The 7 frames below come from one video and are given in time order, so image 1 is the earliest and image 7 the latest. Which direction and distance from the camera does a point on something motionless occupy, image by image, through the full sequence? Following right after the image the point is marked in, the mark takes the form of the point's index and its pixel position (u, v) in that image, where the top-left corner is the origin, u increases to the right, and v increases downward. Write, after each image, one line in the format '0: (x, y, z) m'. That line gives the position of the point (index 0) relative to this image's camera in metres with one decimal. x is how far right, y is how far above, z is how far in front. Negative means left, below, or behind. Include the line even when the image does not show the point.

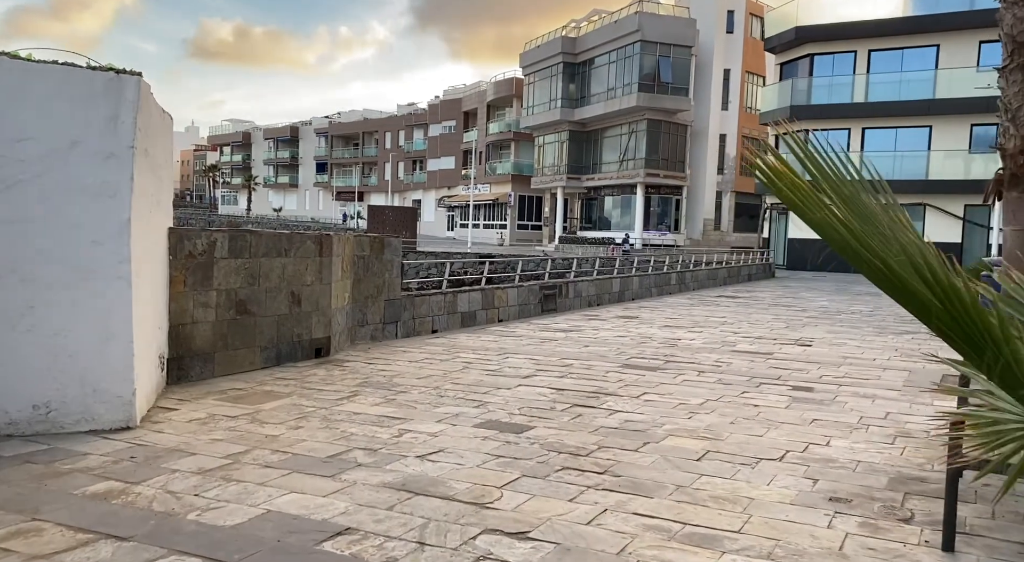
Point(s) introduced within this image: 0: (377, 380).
0: (-1.5, -1.1, +9.5) m
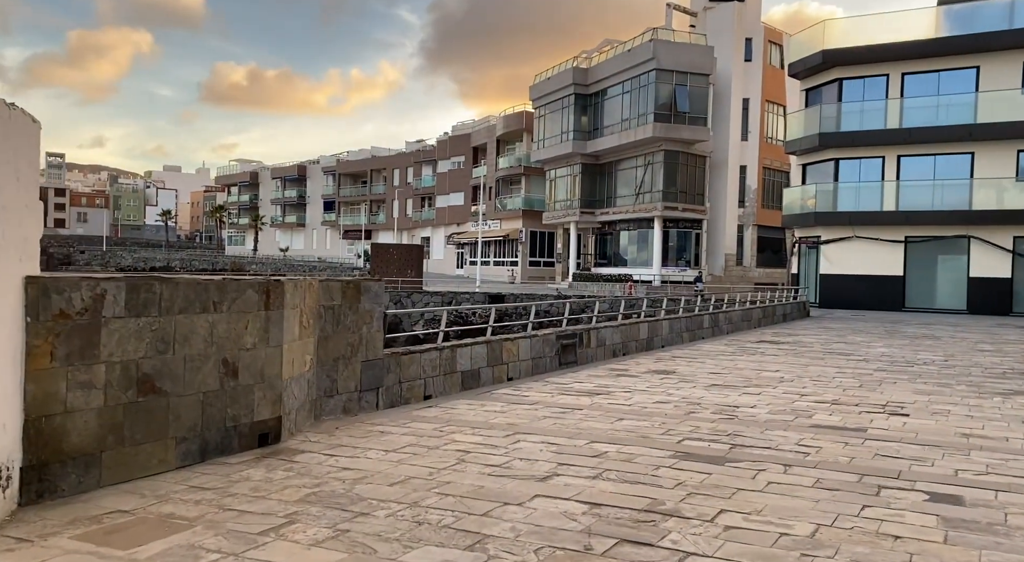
0: (-1.4, -1.6, +6.6) m
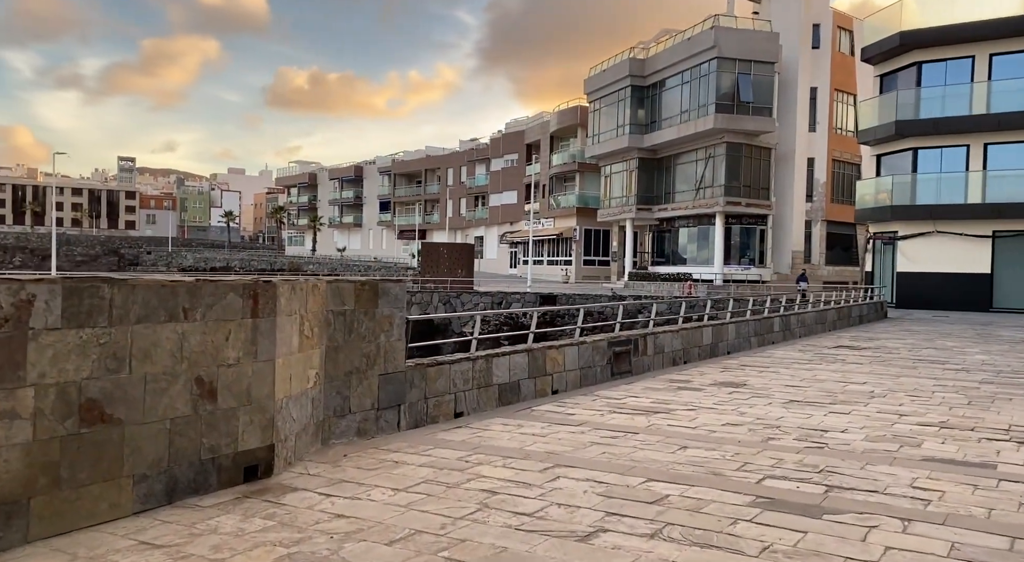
0: (-1.2, -1.7, +5.2) m
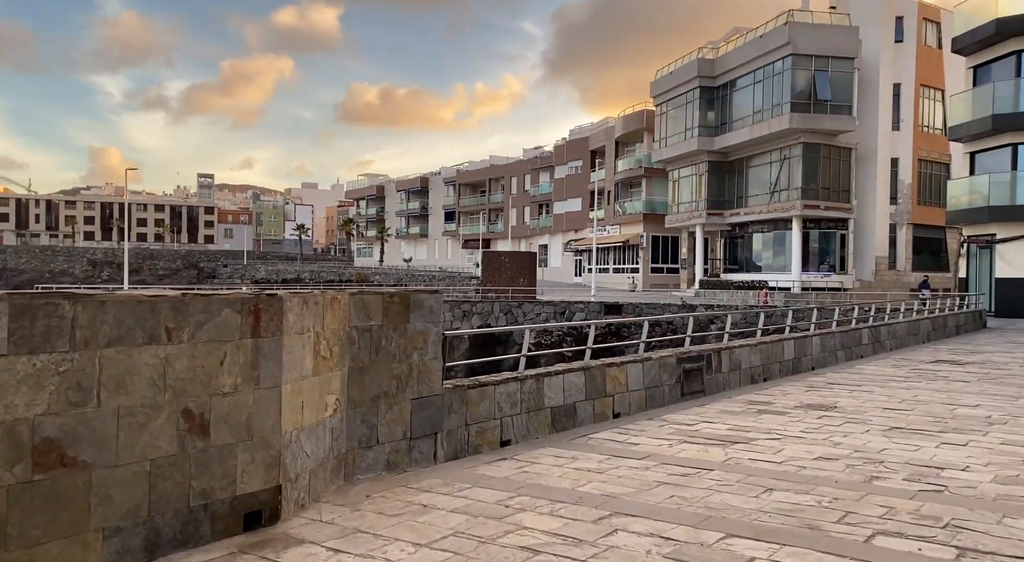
0: (-1.0, -1.7, +4.1) m
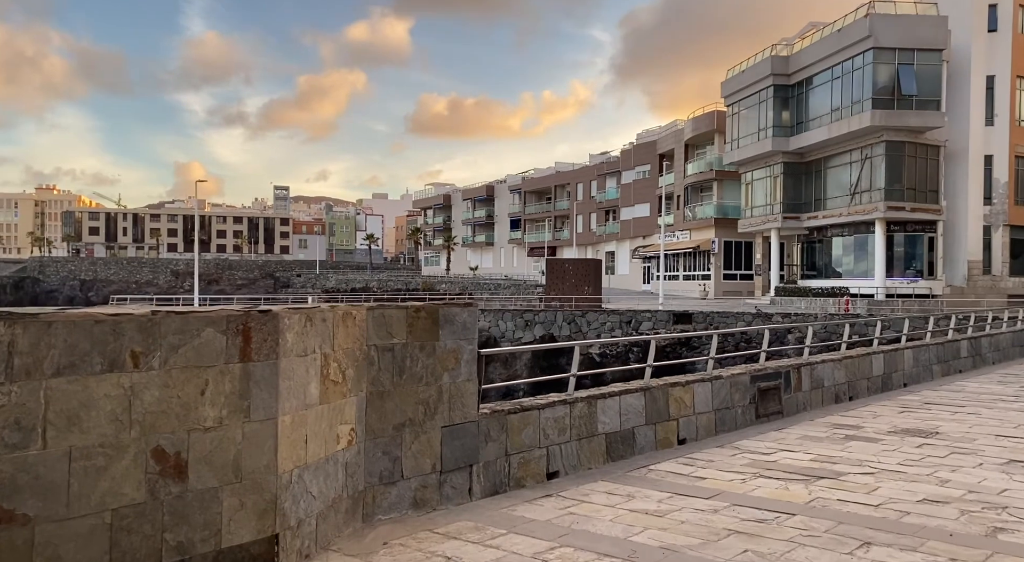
0: (-1.0, -1.8, +3.2) m
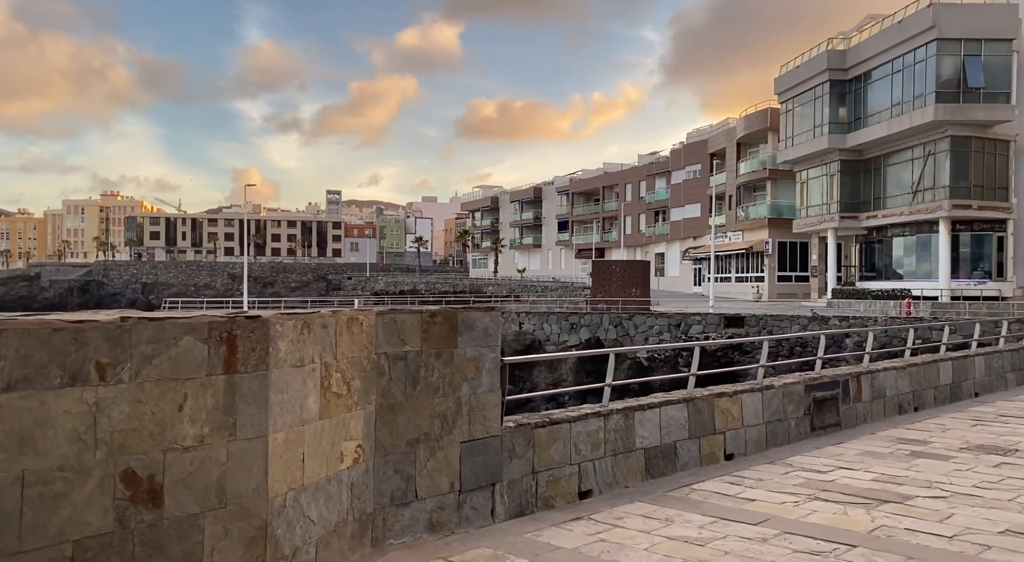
0: (-1.0, -1.8, +2.6) m
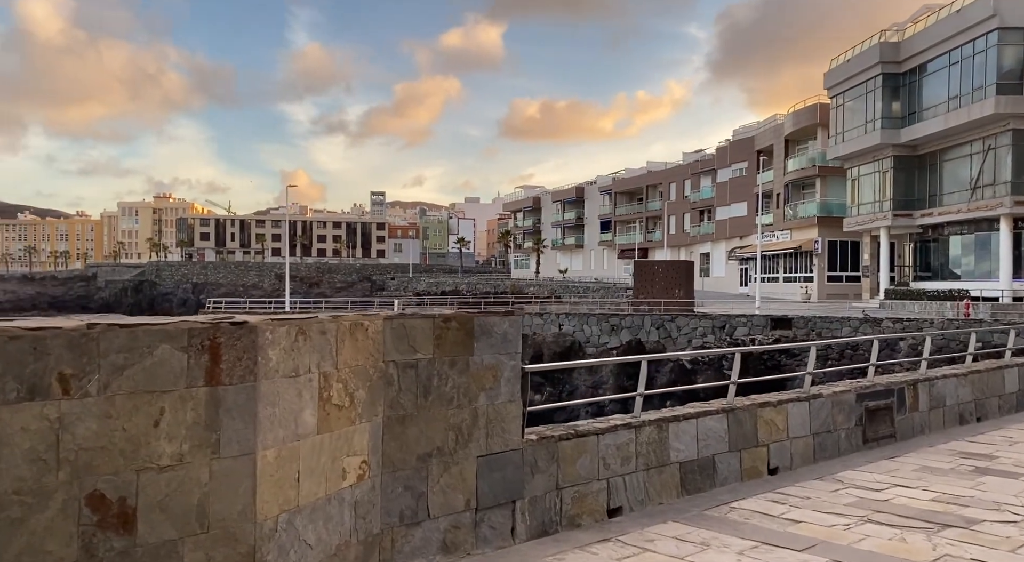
0: (-1.0, -1.8, +2.2) m
